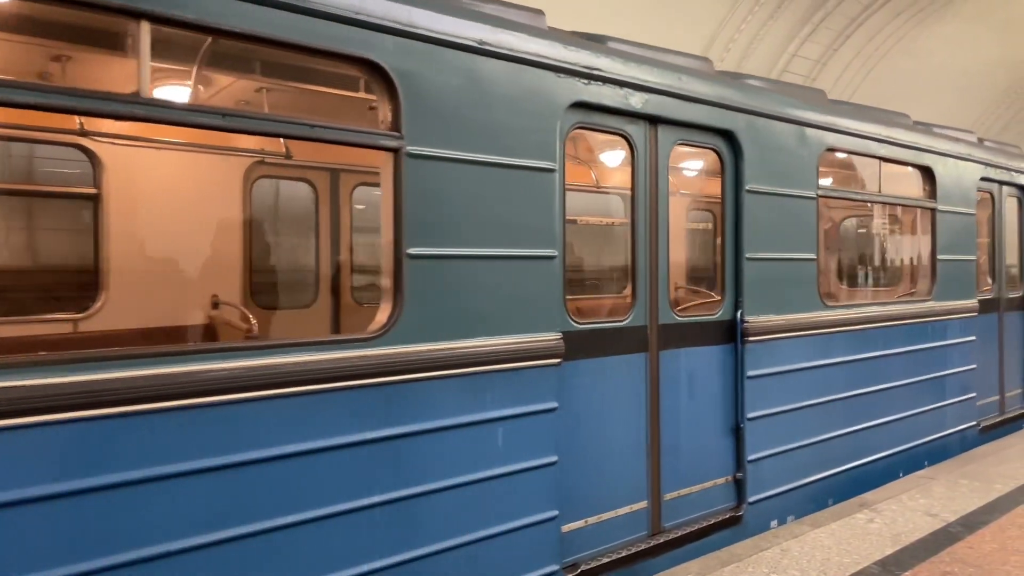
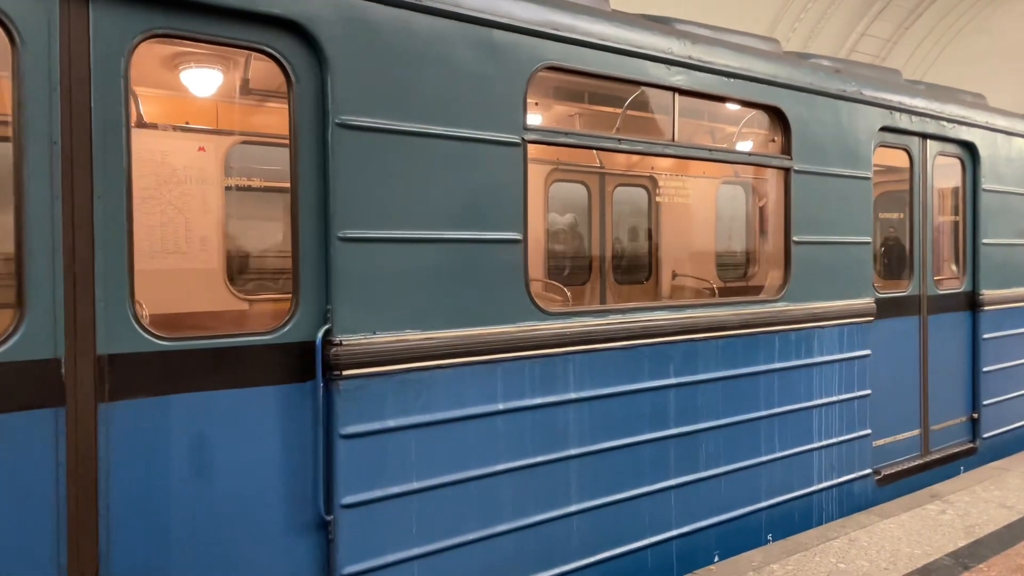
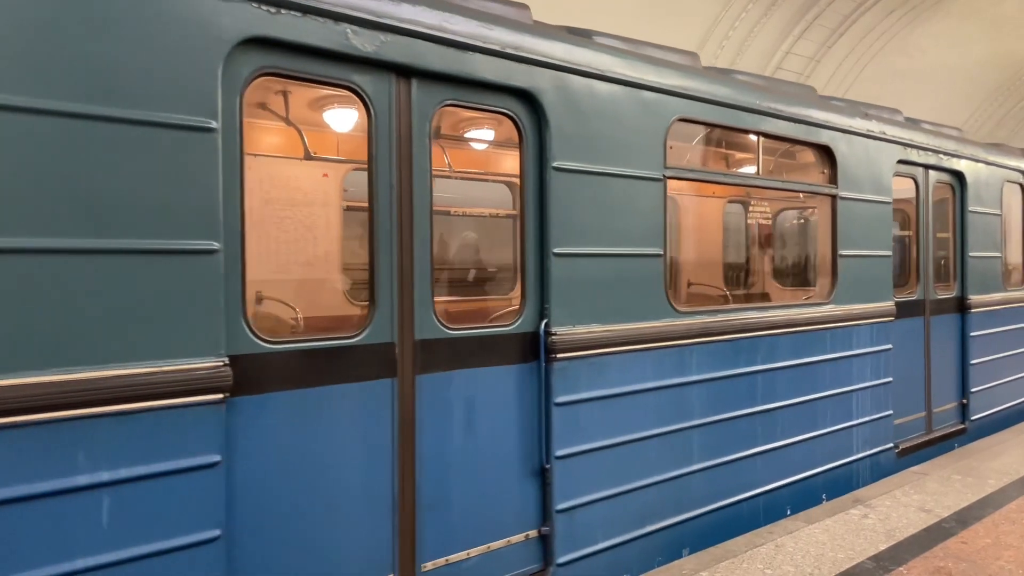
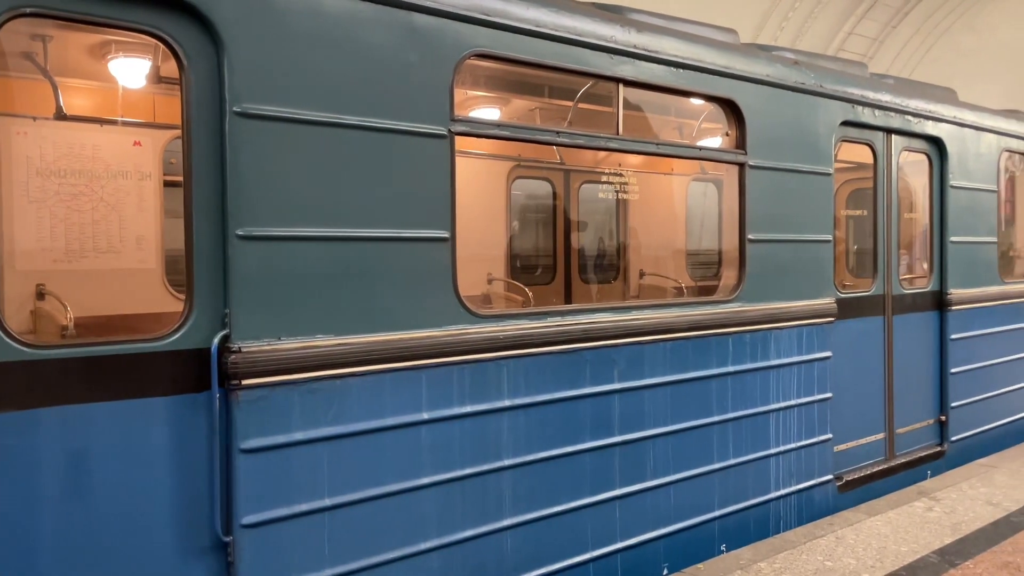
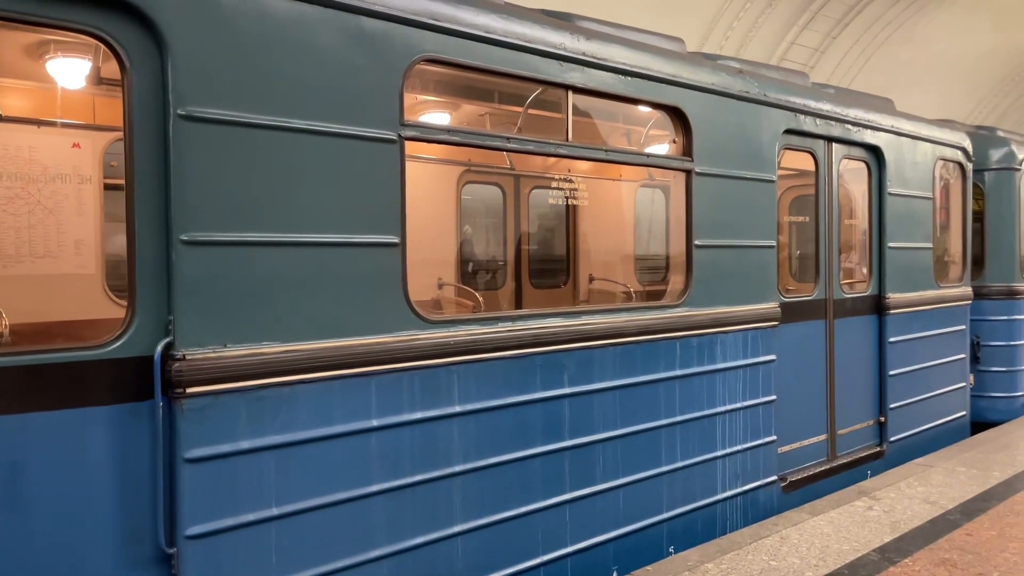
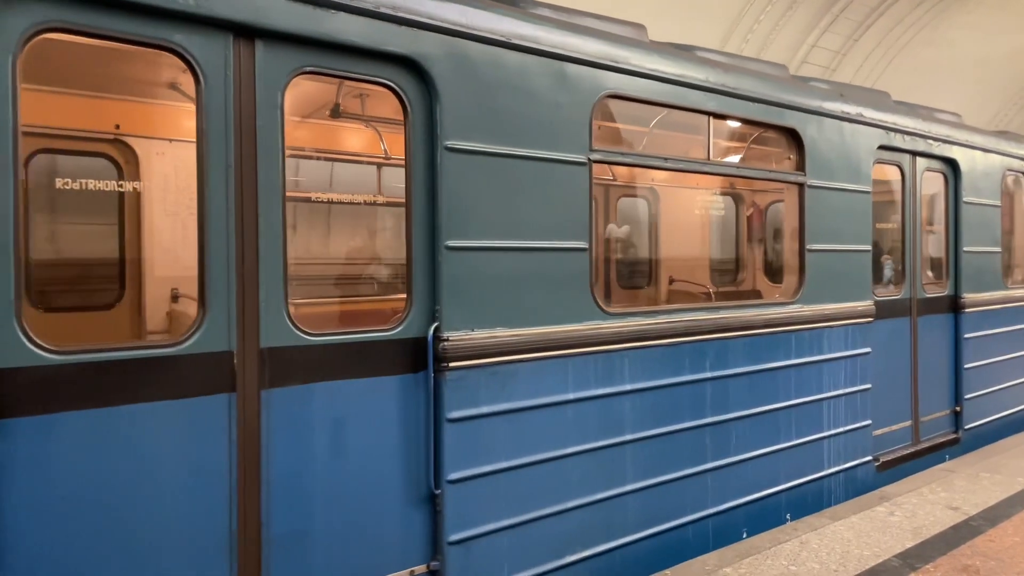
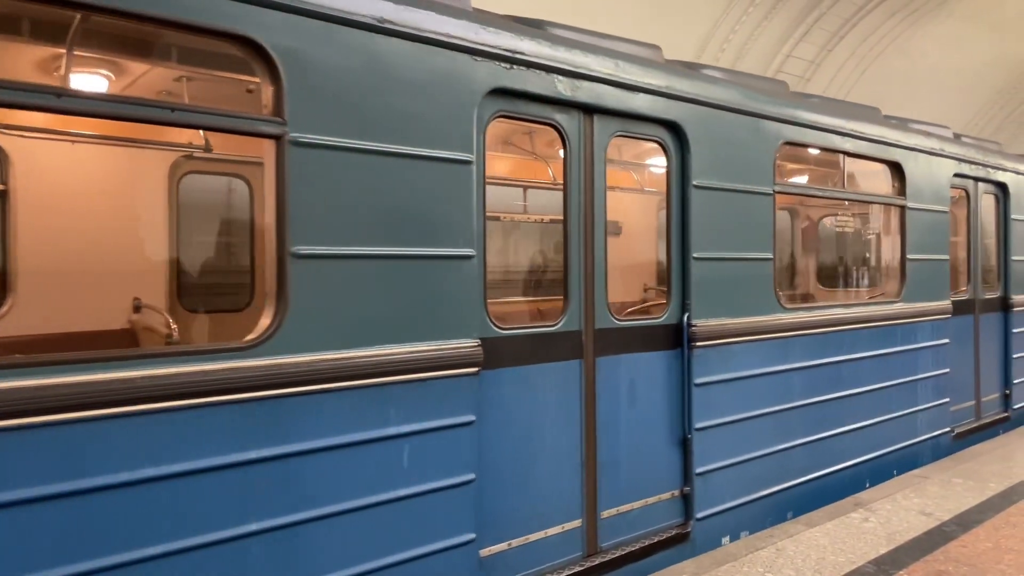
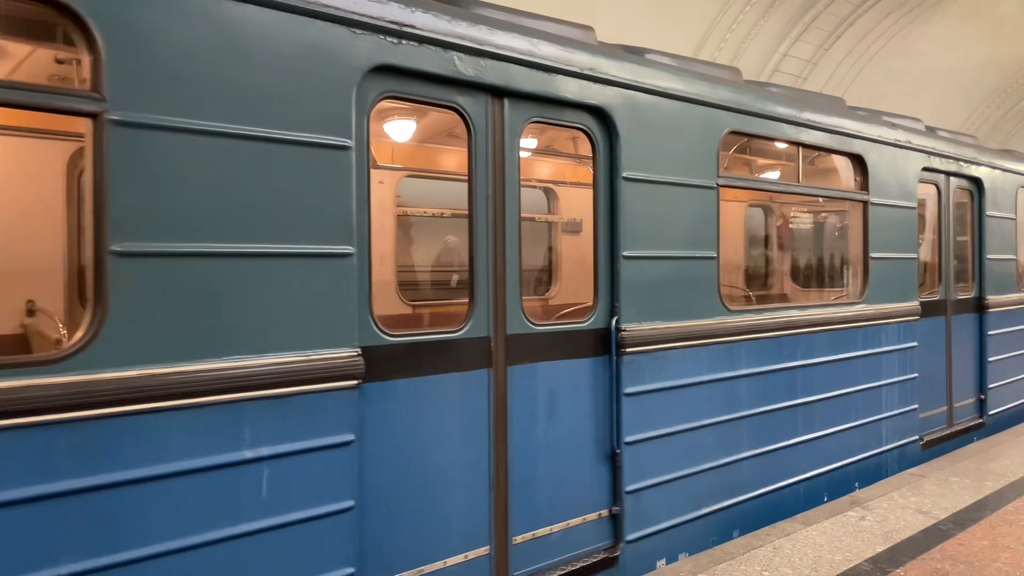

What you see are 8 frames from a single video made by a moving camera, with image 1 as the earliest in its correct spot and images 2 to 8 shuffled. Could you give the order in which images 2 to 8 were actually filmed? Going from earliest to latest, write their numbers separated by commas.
7, 8, 3, 6, 2, 4, 5
